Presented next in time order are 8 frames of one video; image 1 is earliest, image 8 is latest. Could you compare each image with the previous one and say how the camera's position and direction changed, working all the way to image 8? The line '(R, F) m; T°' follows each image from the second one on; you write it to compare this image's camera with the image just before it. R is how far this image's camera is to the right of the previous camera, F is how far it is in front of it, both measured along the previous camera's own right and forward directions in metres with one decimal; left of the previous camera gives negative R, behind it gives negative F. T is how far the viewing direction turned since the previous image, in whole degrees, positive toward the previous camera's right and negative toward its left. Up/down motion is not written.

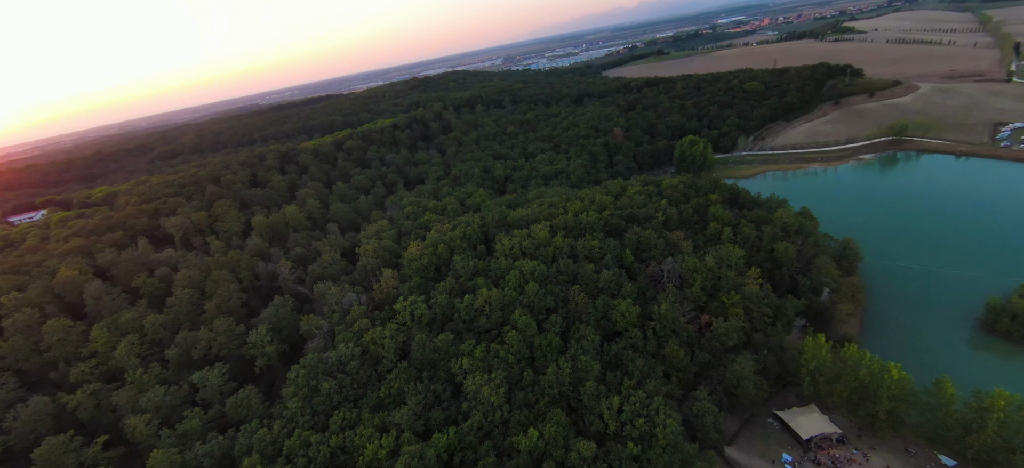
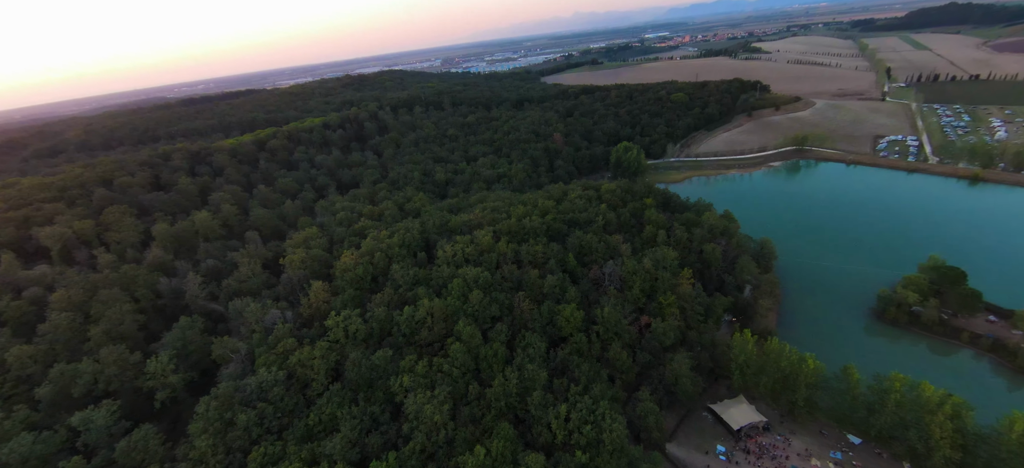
(-0.2, +1.3) m; +8°
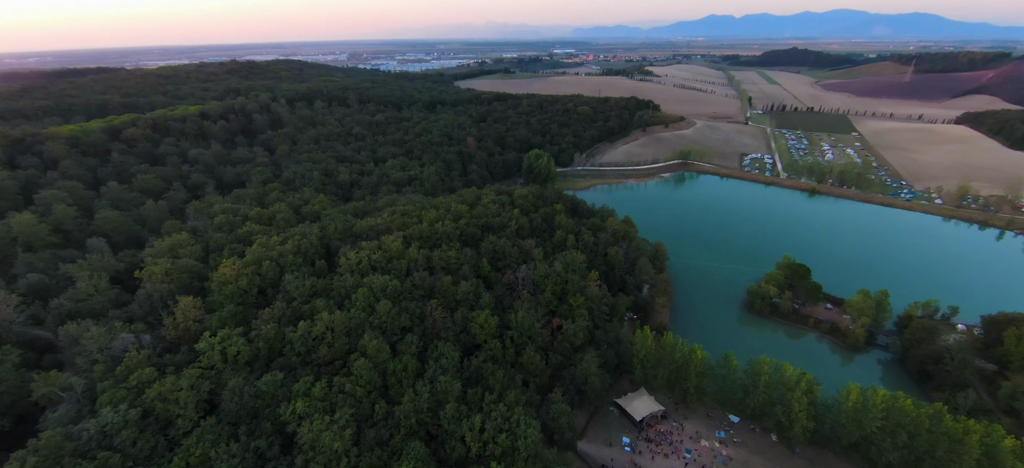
(+0.1, +0.9) m; +12°
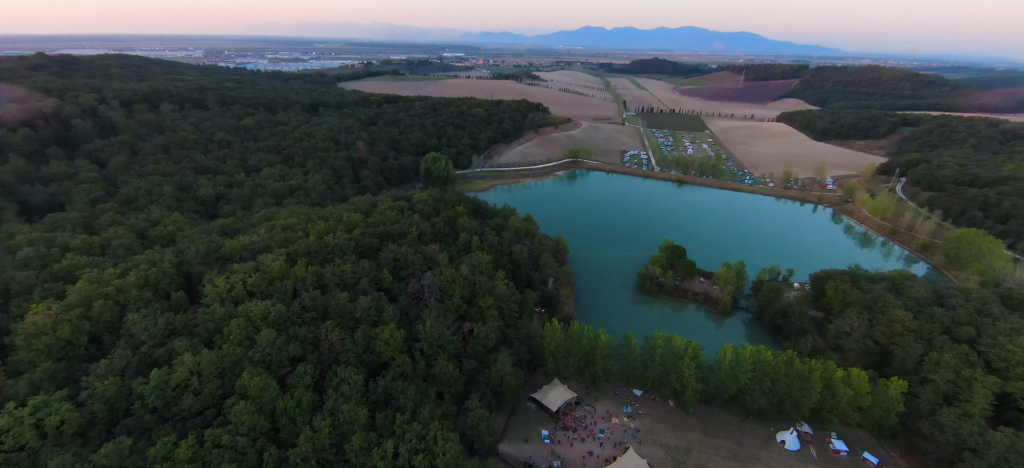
(+0.2, +0.9) m; +13°
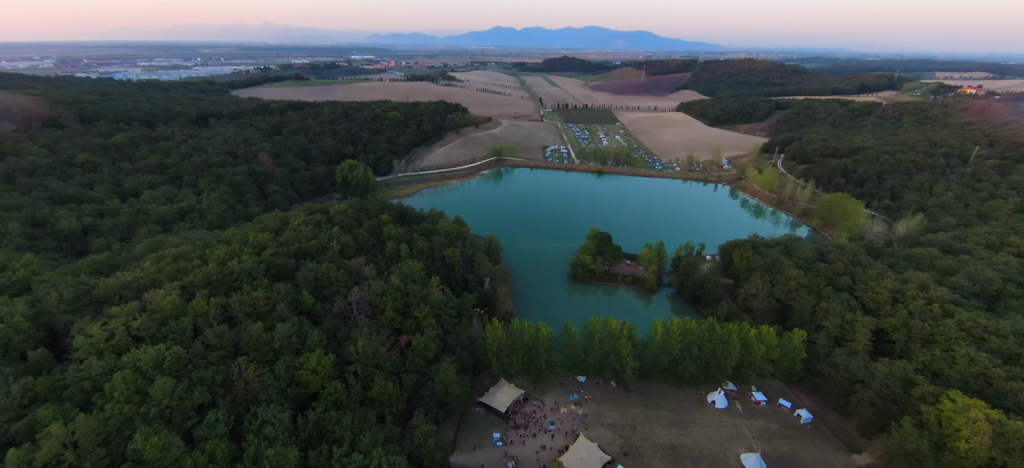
(+0.1, +0.7) m; +10°
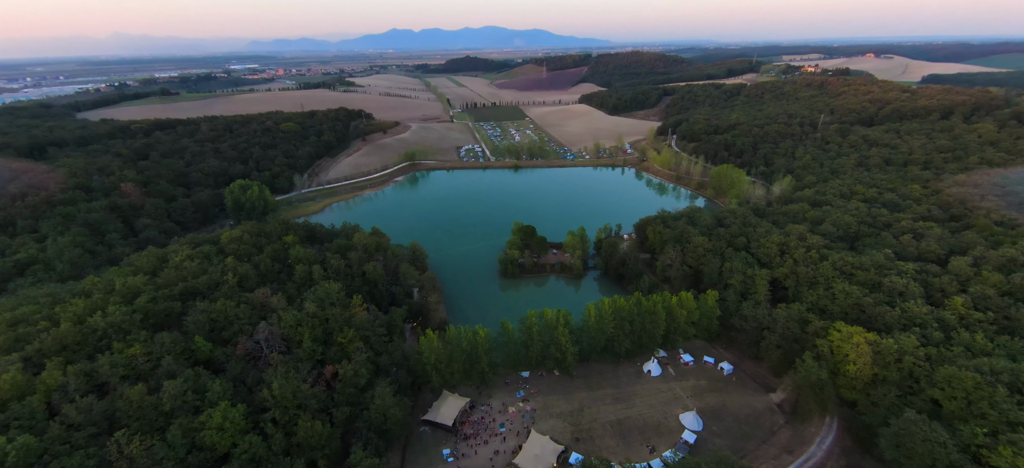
(+0.1, +1.0) m; +10°
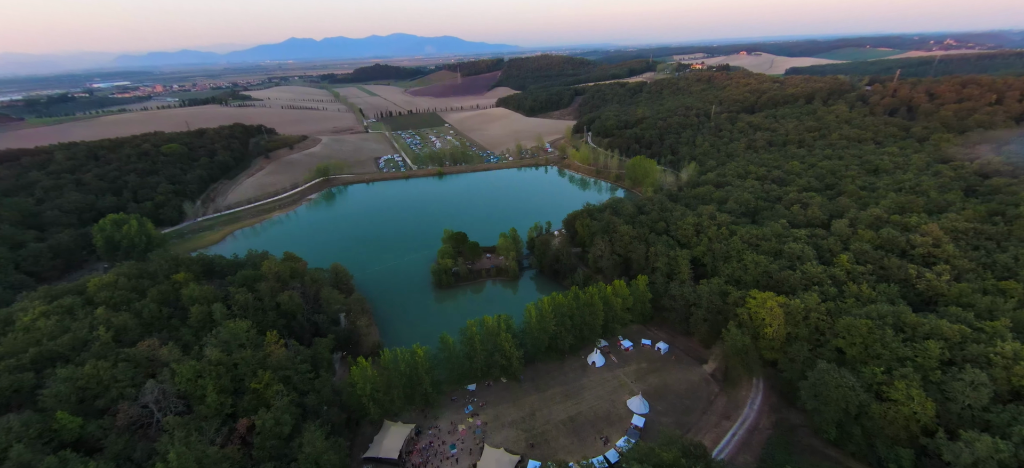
(+0.1, +1.2) m; +10°
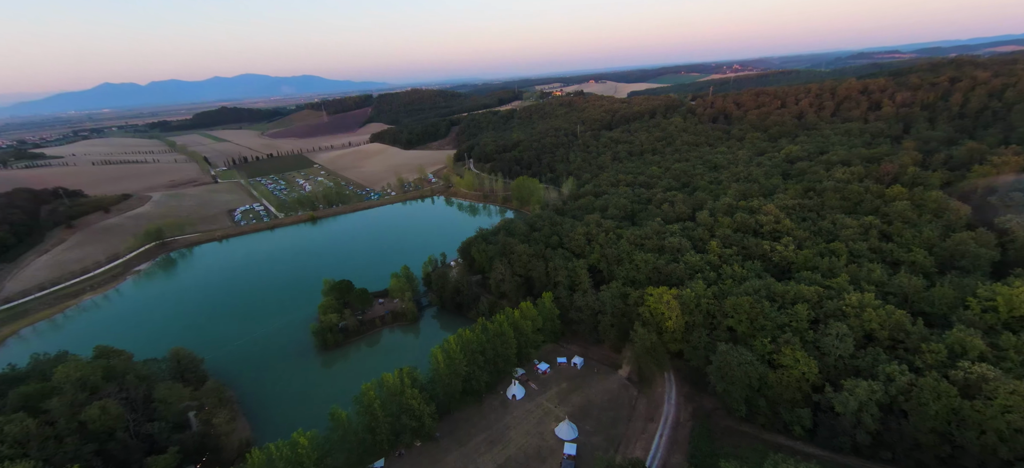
(+0.4, +2.7) m; +15°
